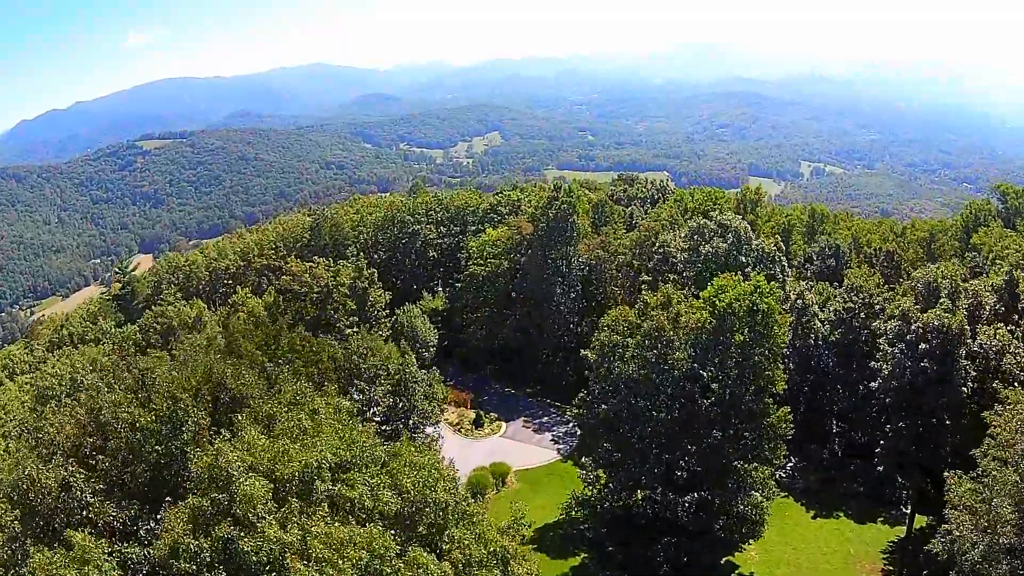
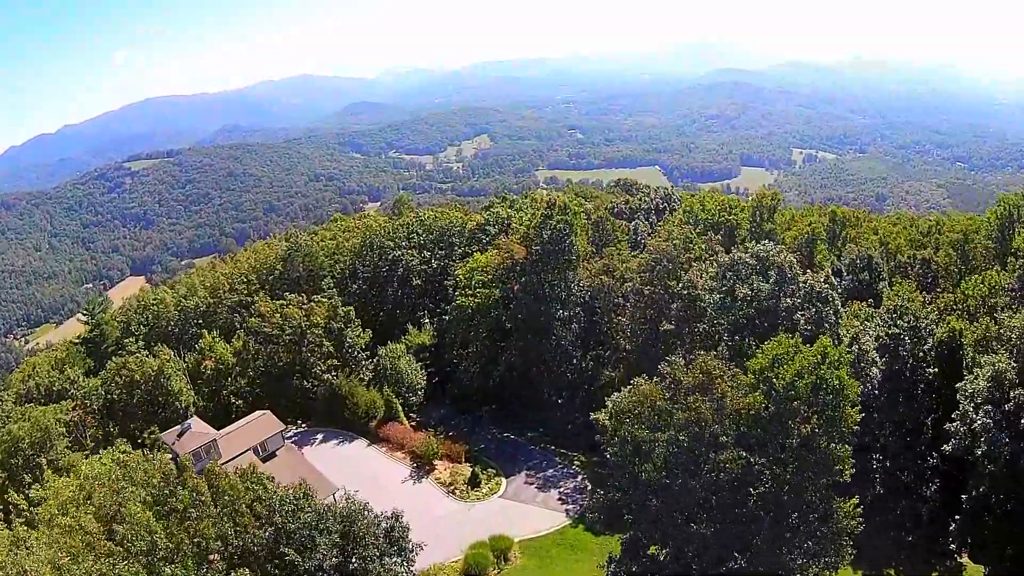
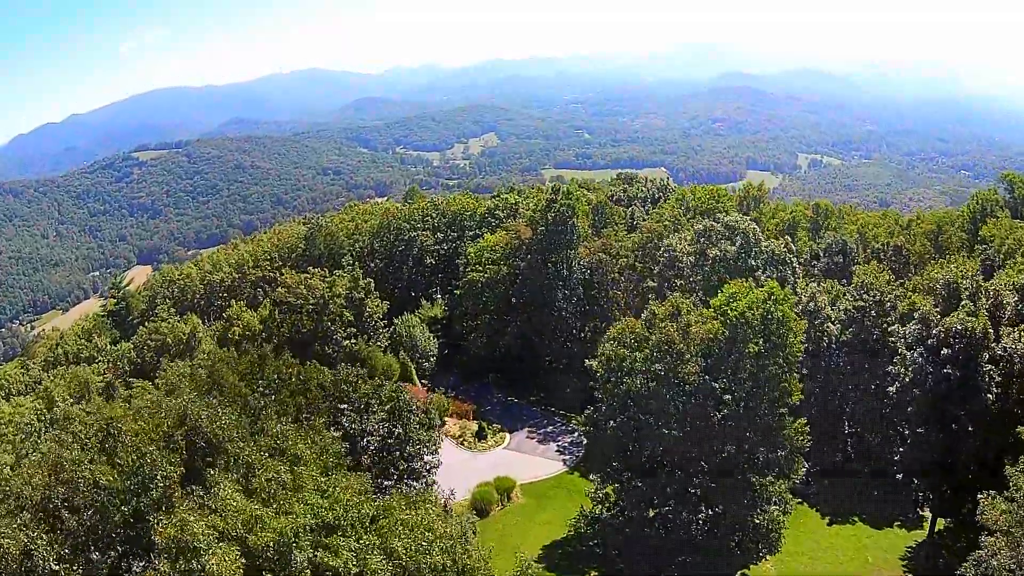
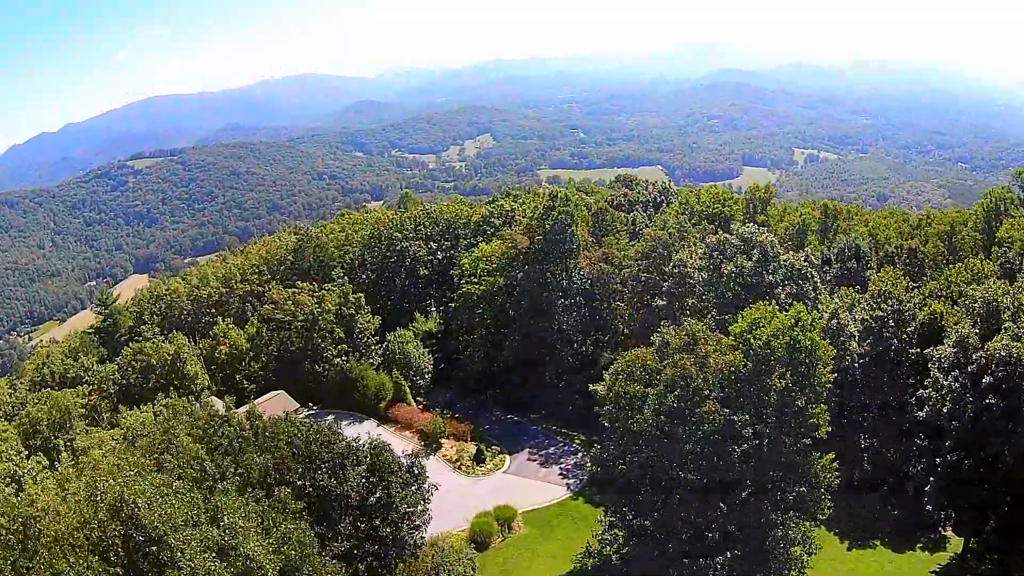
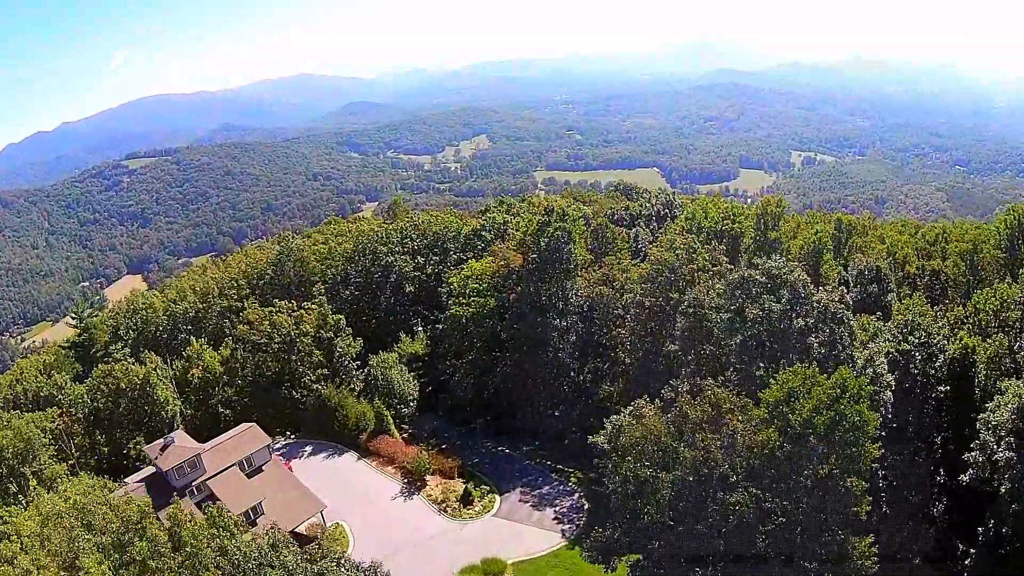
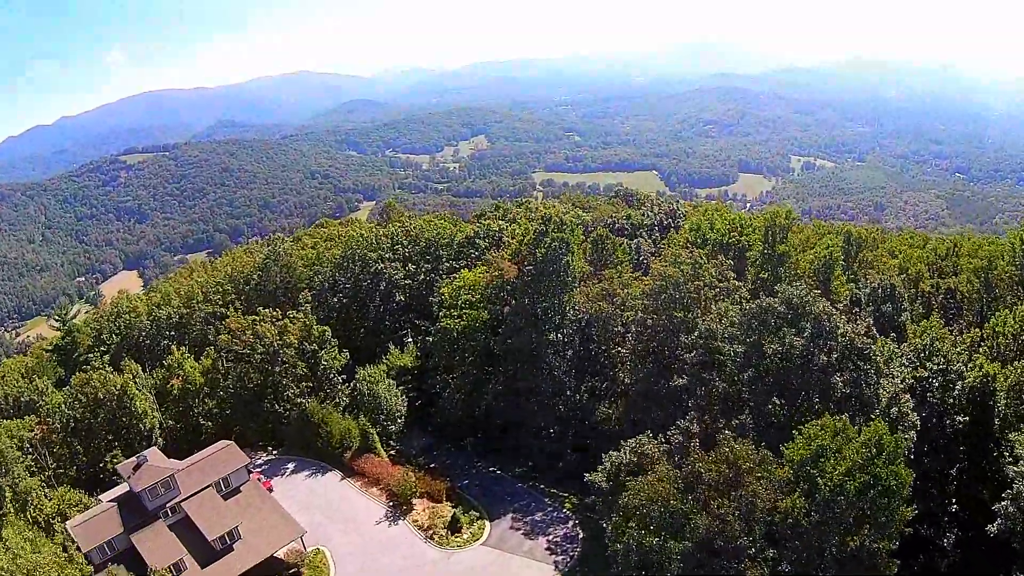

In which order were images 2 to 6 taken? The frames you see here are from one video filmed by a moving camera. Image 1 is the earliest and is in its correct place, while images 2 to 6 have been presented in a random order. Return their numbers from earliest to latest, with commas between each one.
3, 4, 2, 5, 6
